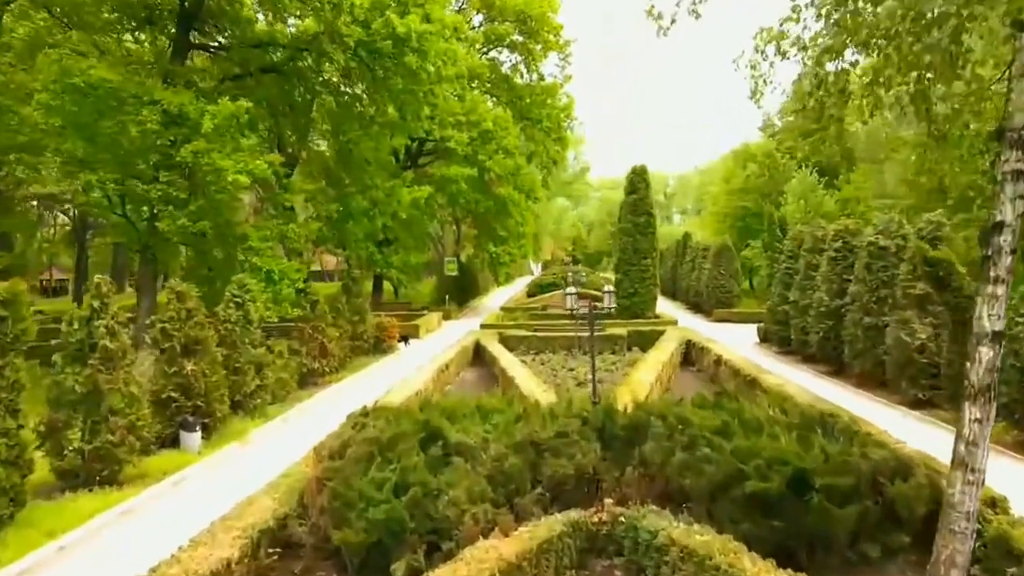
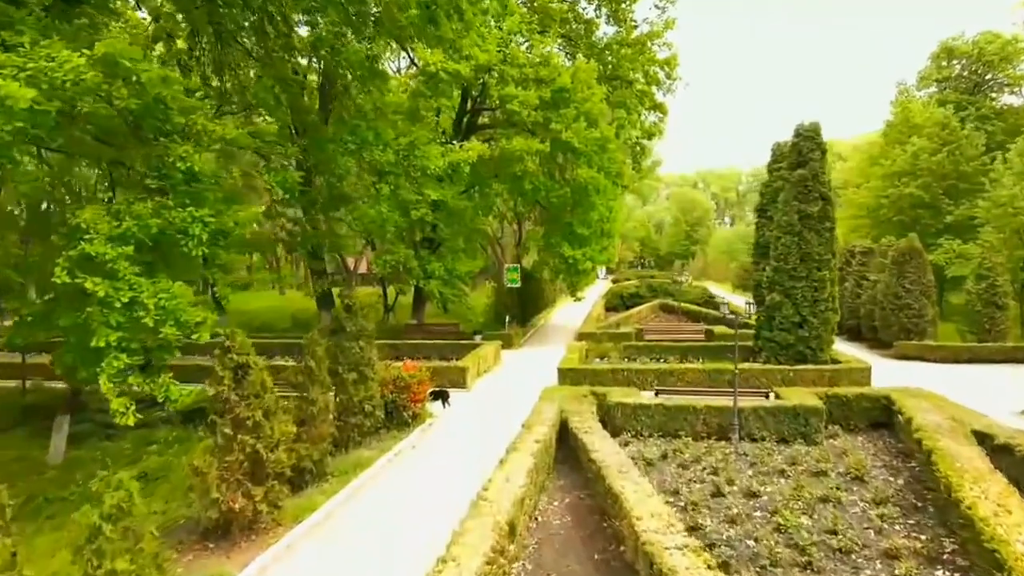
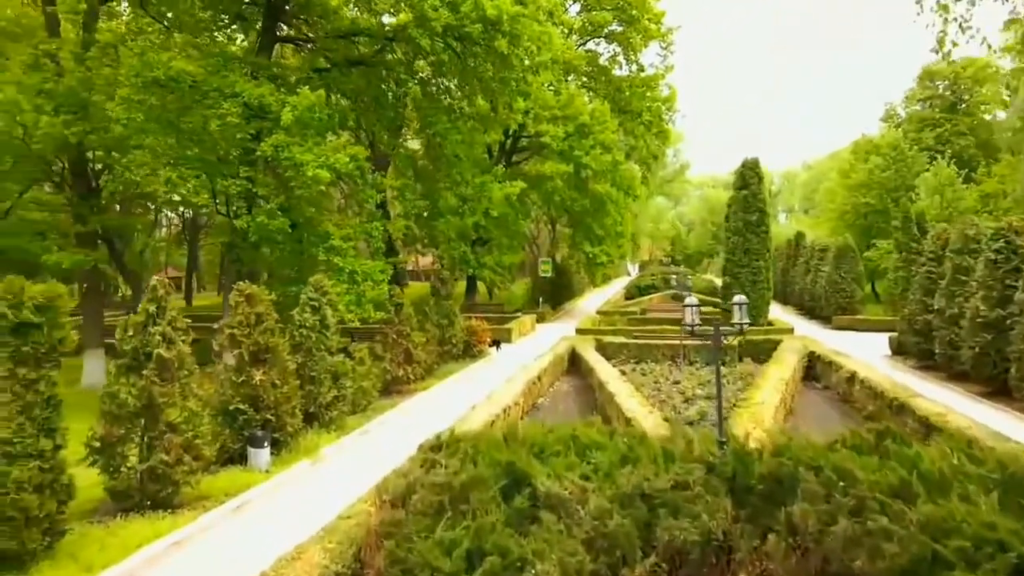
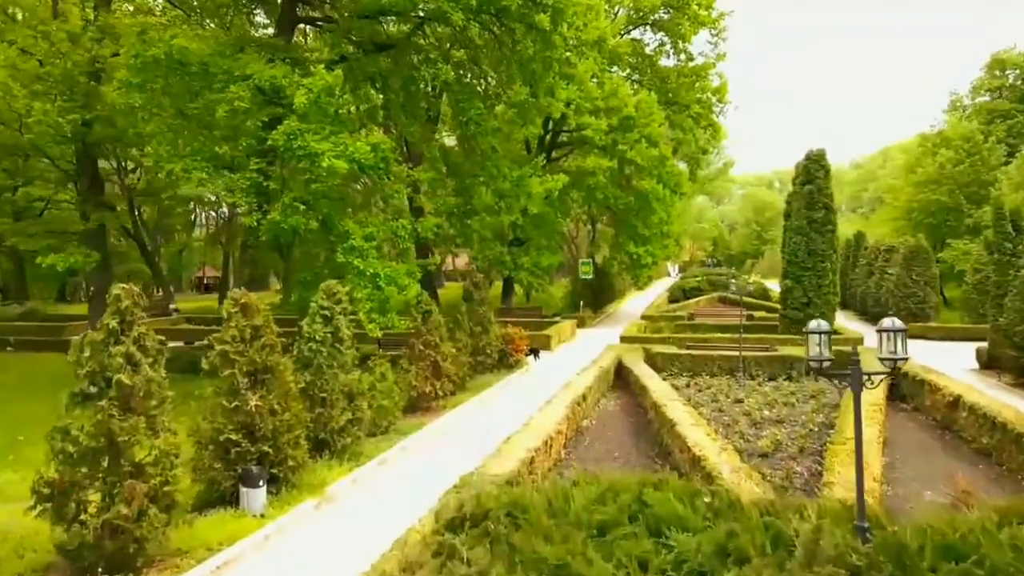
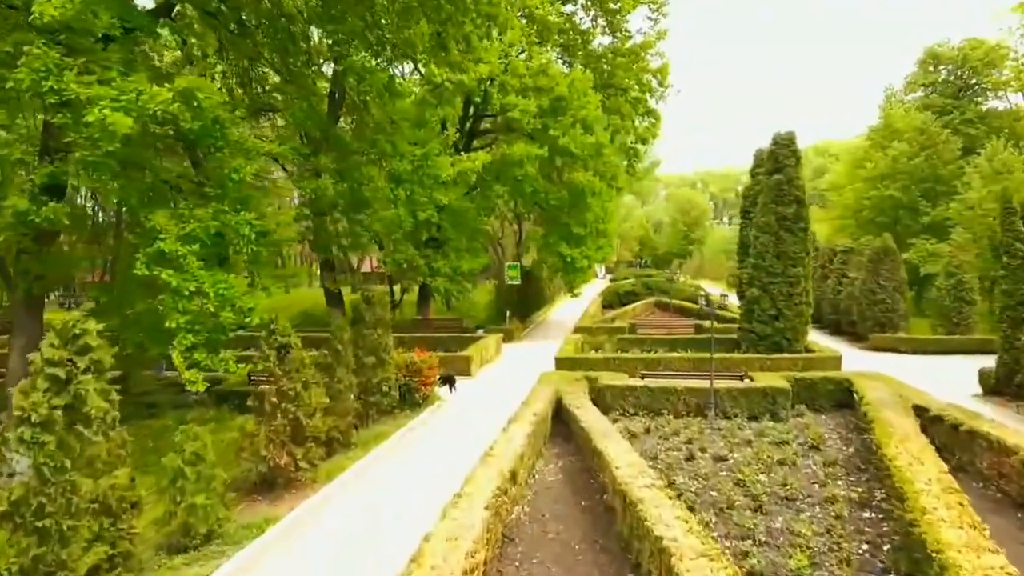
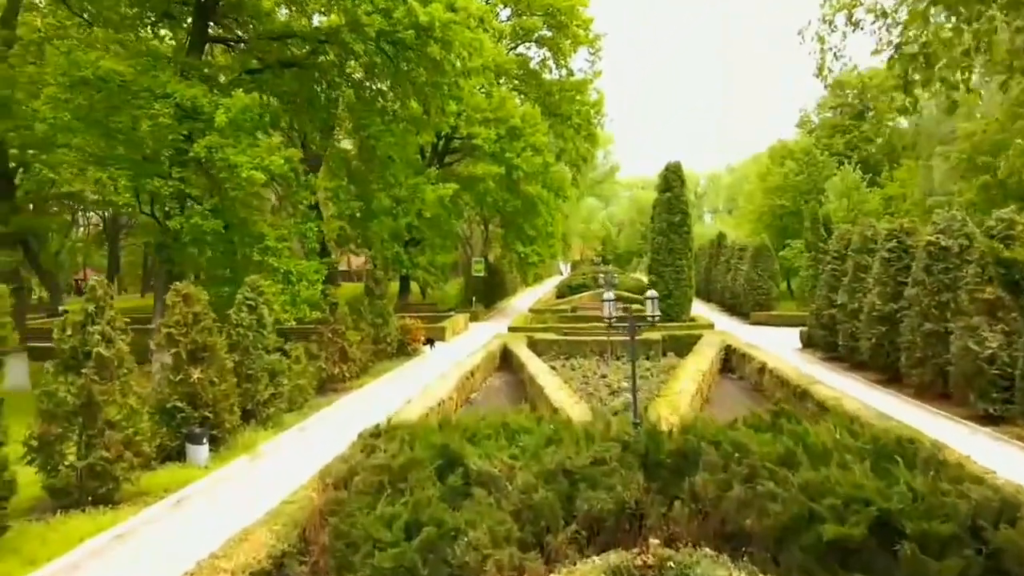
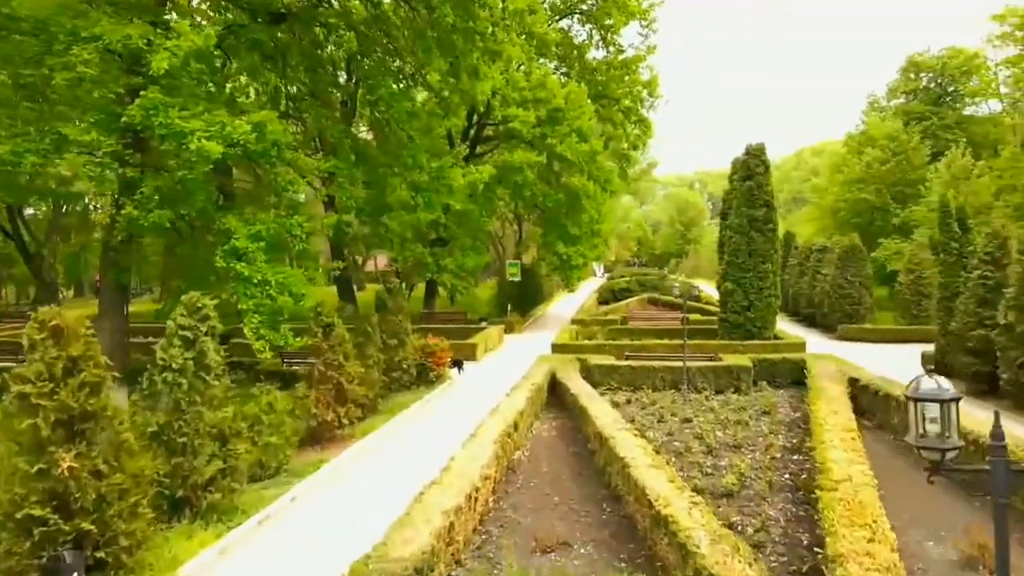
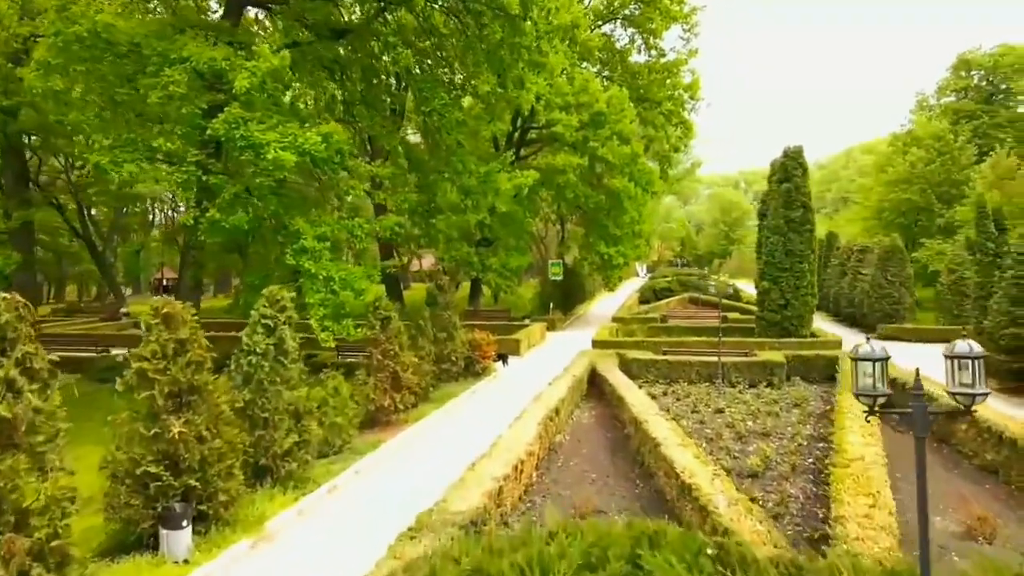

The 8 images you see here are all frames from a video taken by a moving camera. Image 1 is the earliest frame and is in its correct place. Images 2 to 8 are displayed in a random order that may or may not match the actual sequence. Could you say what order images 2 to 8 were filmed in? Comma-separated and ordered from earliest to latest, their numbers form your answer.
6, 3, 4, 8, 7, 5, 2
